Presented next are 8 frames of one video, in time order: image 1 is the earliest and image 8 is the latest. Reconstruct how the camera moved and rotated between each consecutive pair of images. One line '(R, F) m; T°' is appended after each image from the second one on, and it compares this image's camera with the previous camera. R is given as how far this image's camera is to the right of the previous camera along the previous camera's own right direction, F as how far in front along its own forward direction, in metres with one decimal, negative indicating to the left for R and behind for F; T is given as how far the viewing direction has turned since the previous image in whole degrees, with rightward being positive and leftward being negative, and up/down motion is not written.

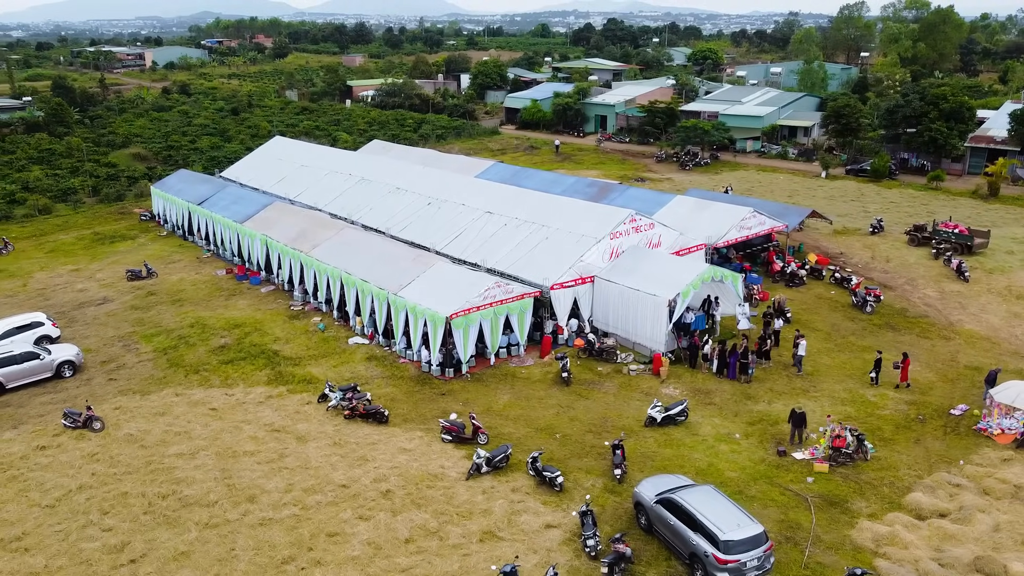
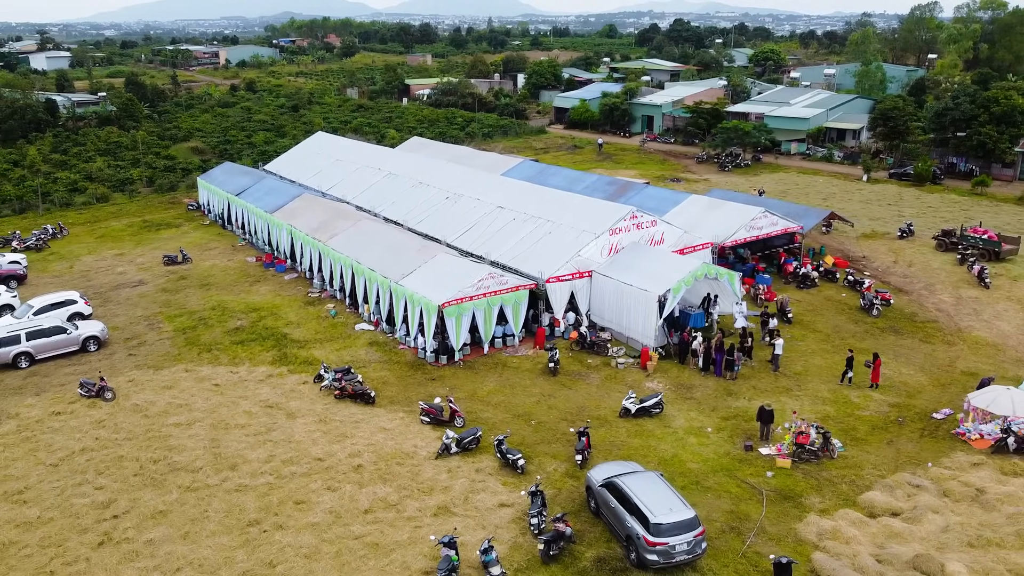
(+1.4, -0.3) m; -4°
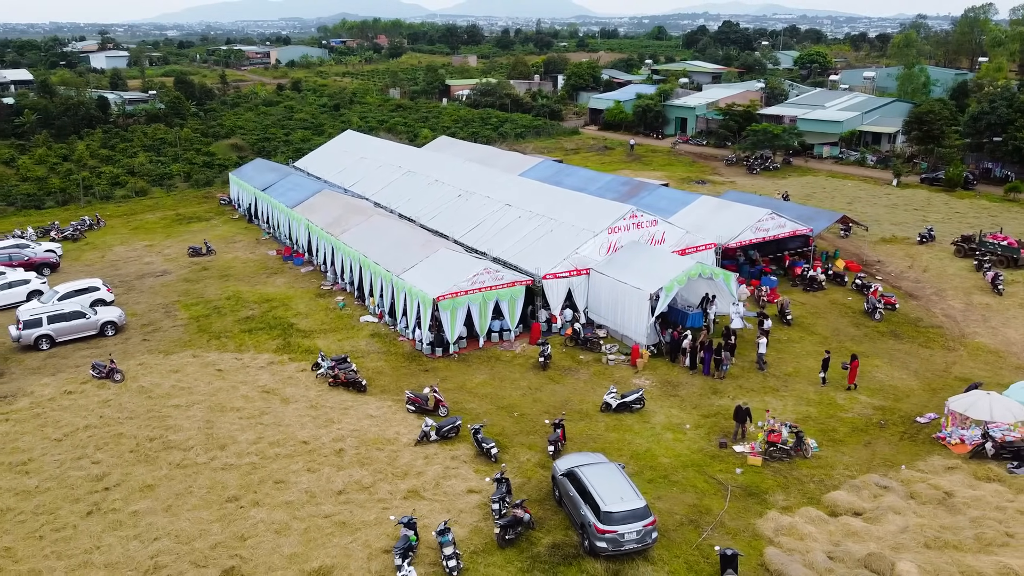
(+1.0, -0.2) m; -3°
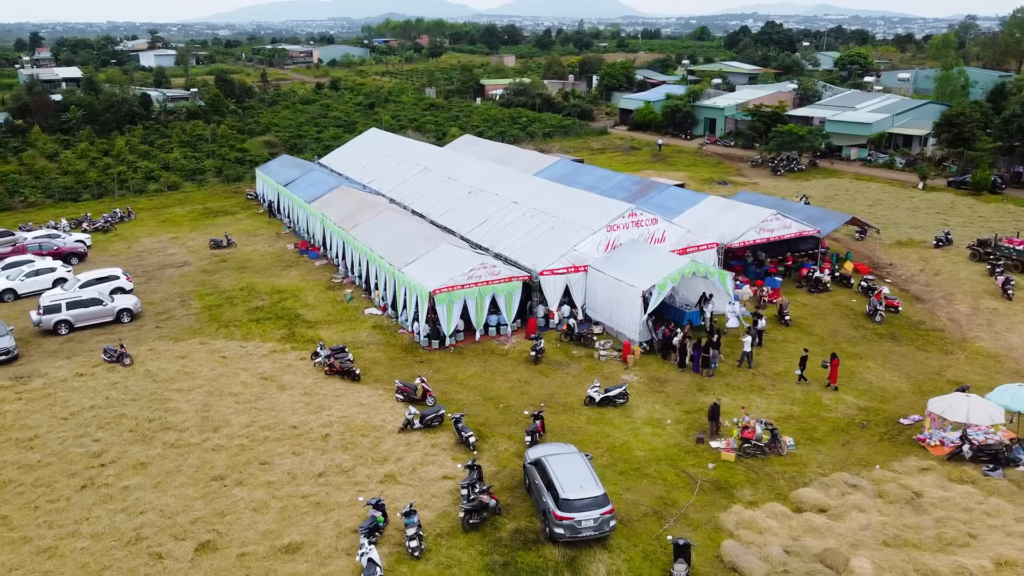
(+0.9, -0.2) m; -3°
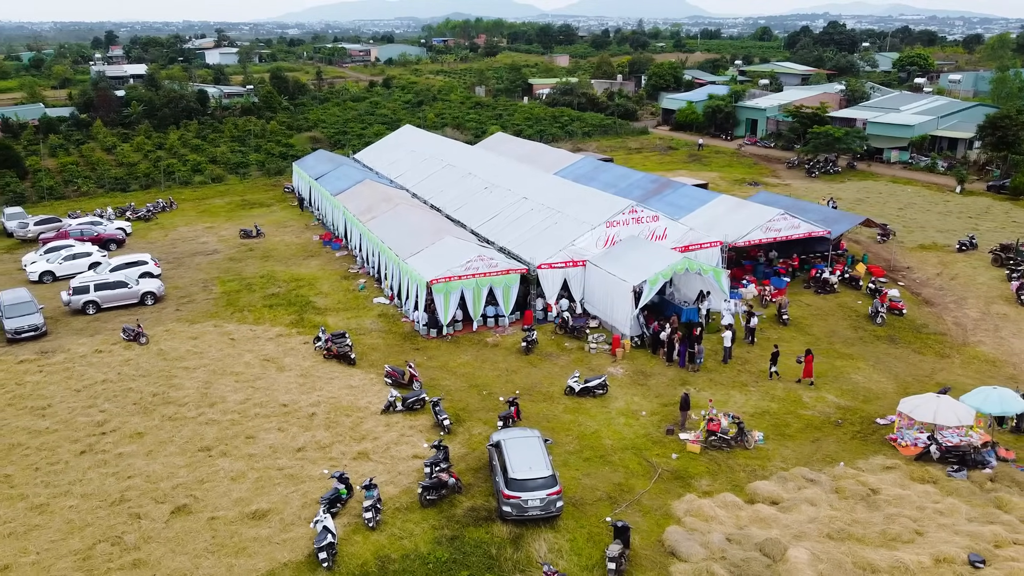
(+1.2, -0.3) m; -4°
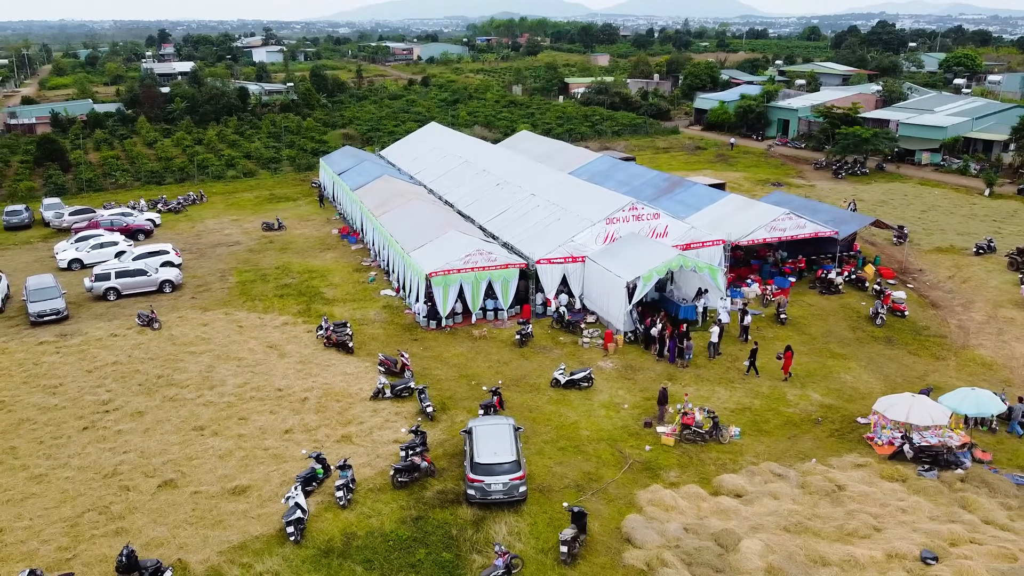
(+0.9, -0.3) m; -3°
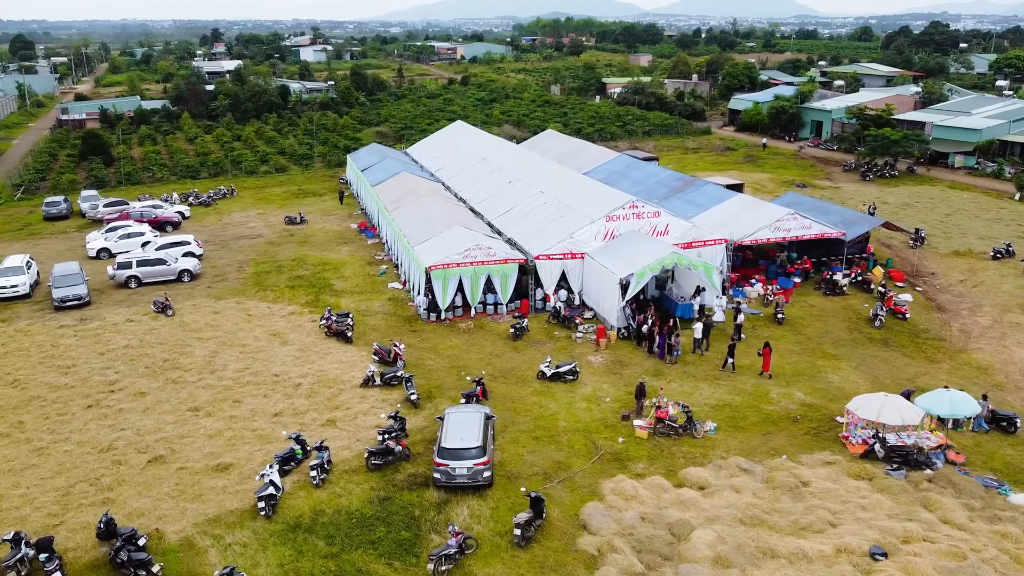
(+1.0, -0.3) m; -3°
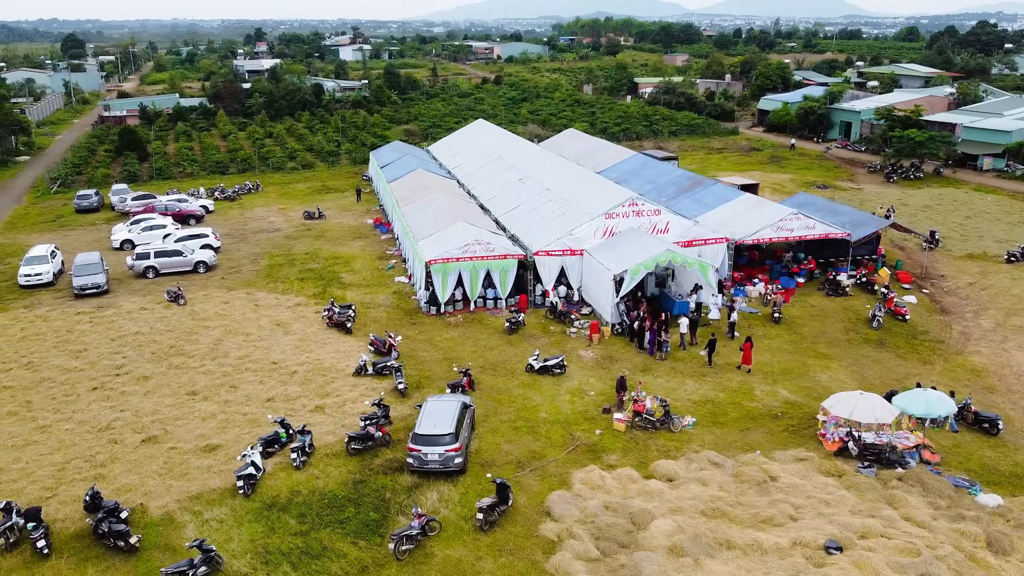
(+0.8, -0.2) m; -2°
